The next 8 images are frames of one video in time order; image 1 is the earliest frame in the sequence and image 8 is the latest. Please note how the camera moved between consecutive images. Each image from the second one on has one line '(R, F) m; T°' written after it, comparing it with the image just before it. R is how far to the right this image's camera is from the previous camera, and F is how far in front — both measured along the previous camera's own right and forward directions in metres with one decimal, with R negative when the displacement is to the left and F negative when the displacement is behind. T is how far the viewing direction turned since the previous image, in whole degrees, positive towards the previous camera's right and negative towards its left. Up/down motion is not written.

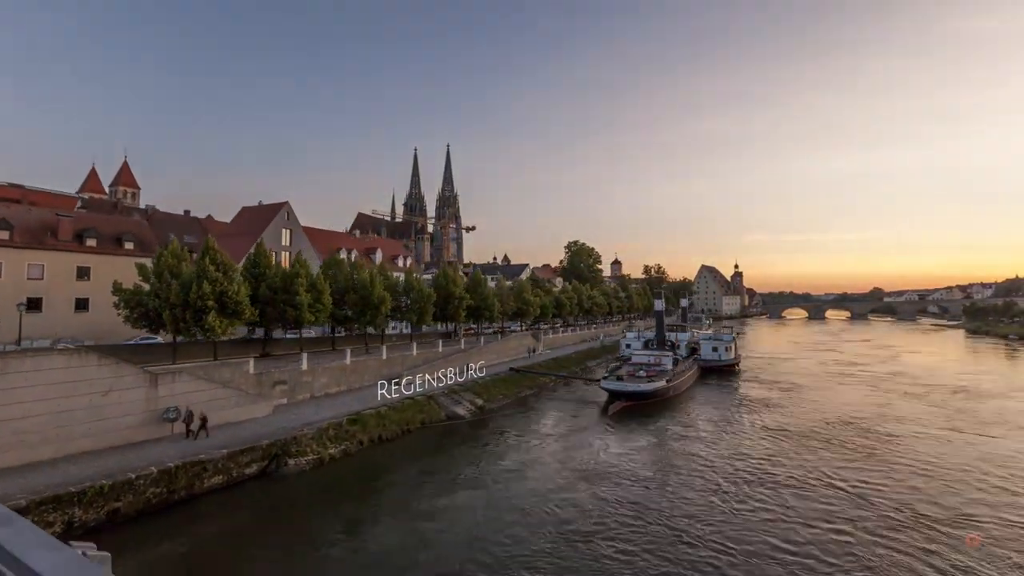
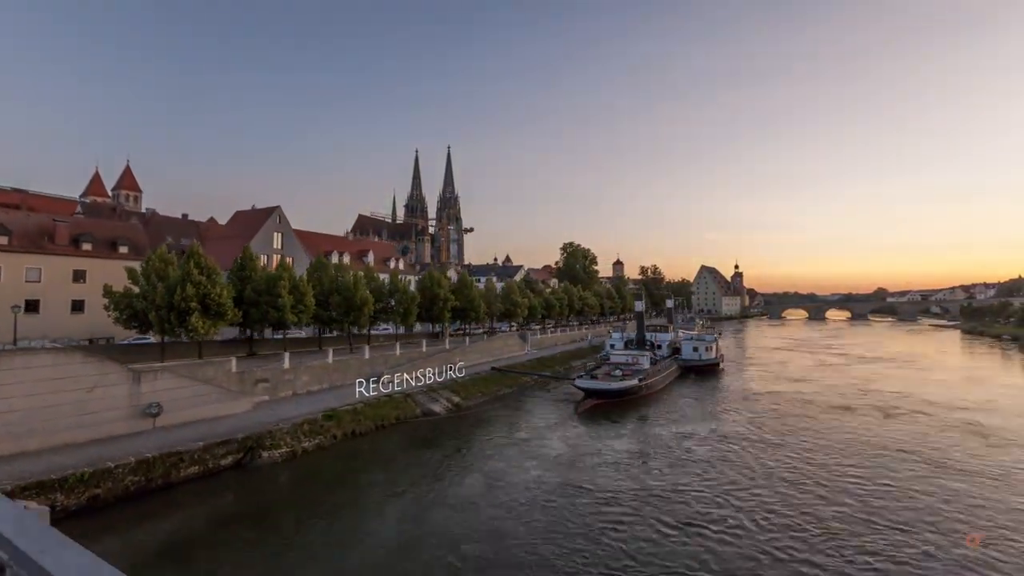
(+1.4, -1.0) m; -1°
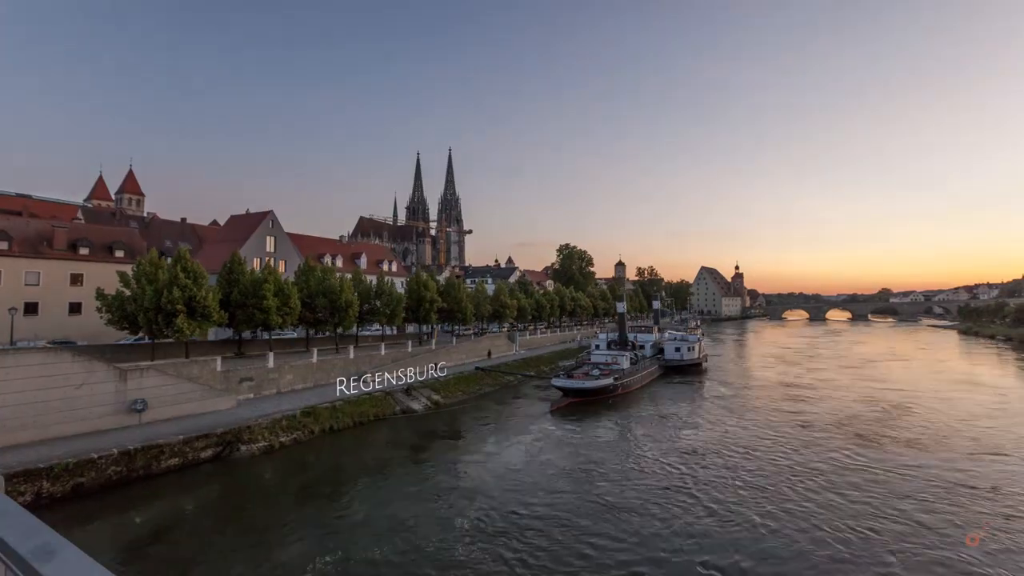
(+1.4, -1.0) m; -1°
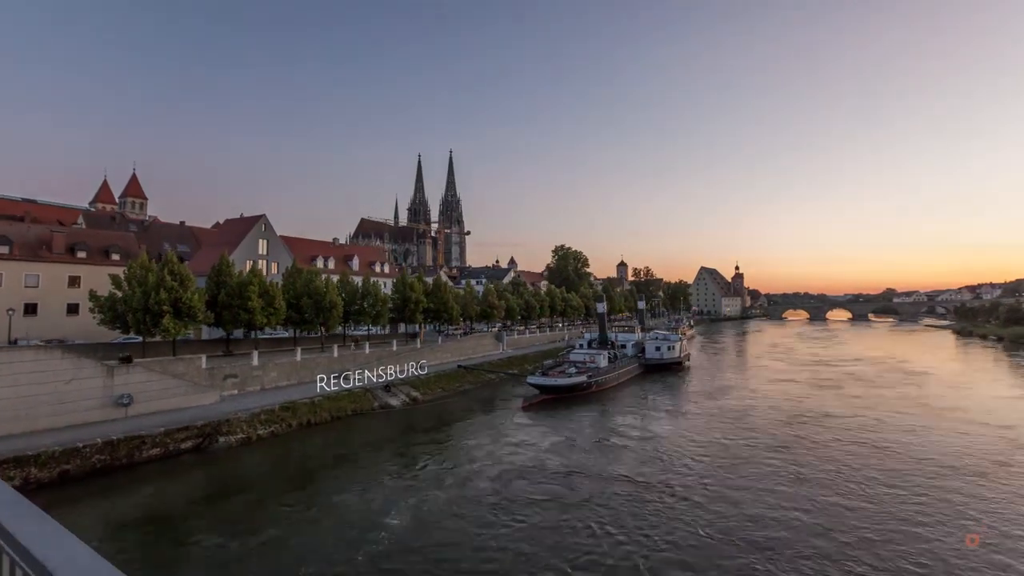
(+1.6, -1.2) m; -1°
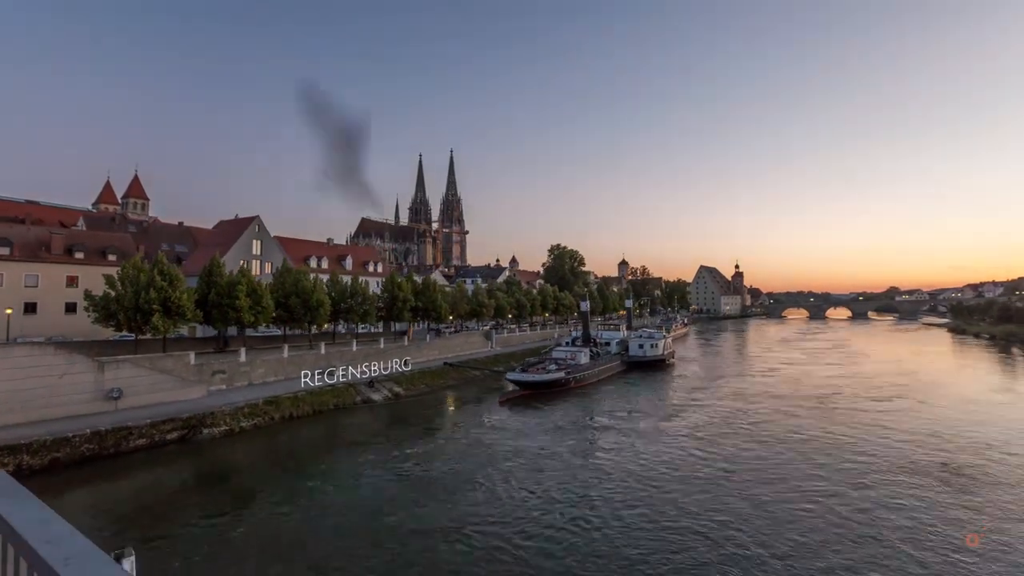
(+1.4, -1.1) m; 0°
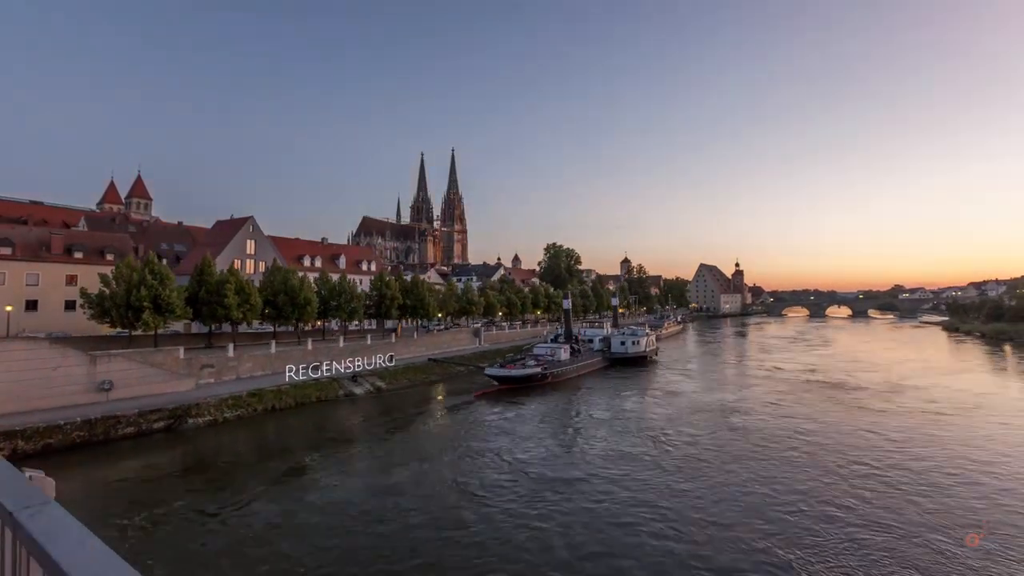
(+1.6, -1.2) m; -1°
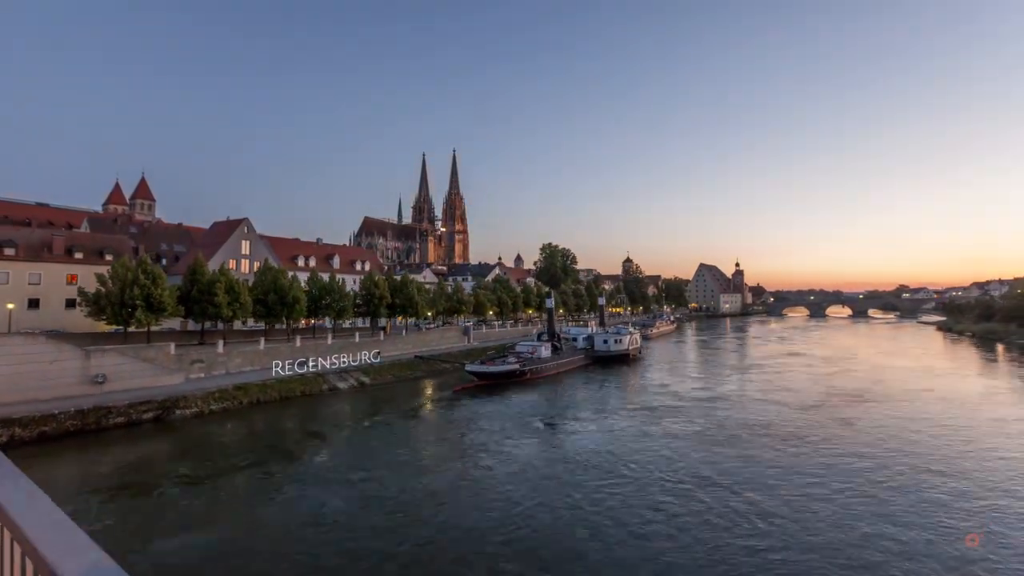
(+1.6, -1.3) m; -1°
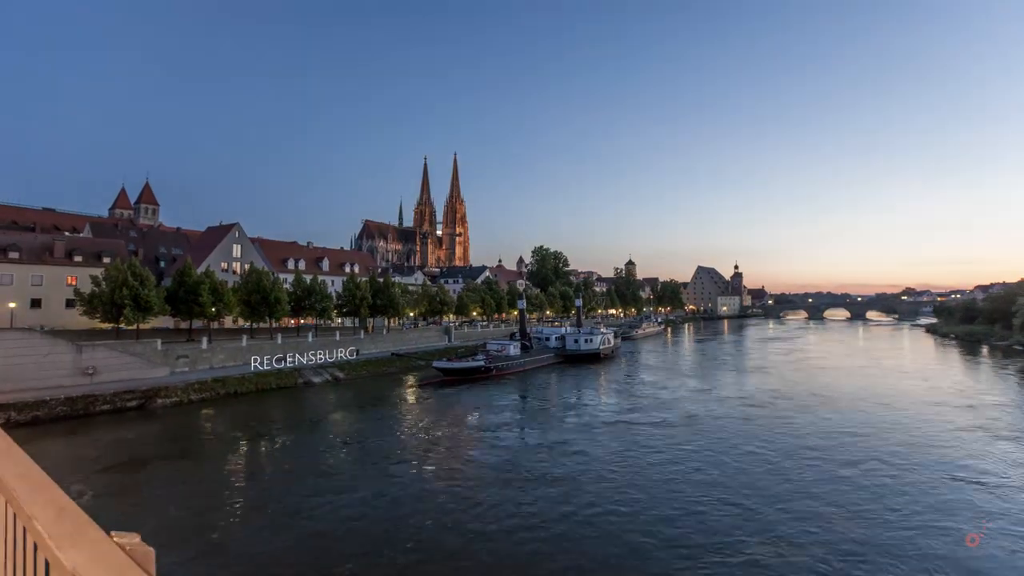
(+2.8, -2.3) m; -1°
